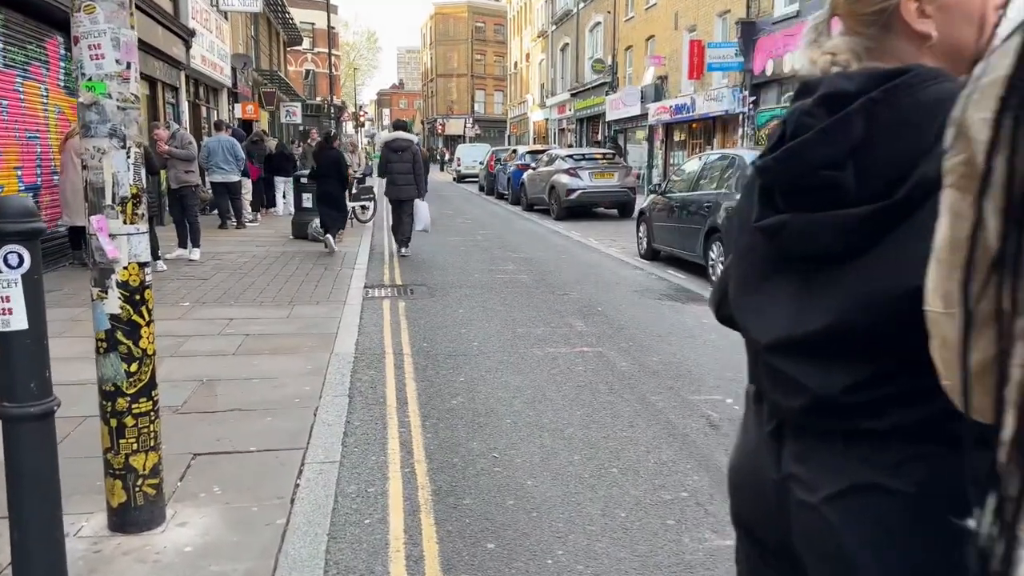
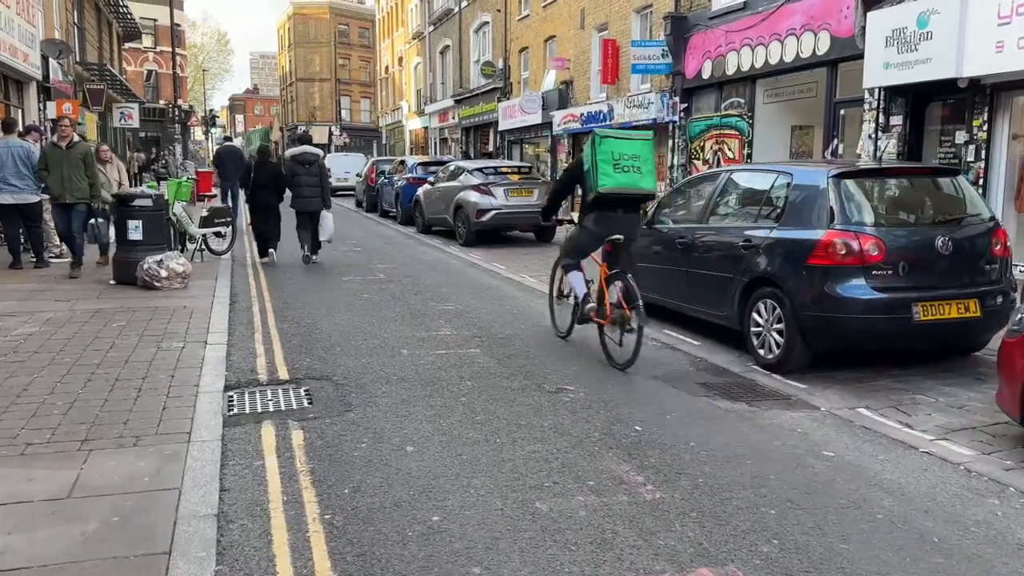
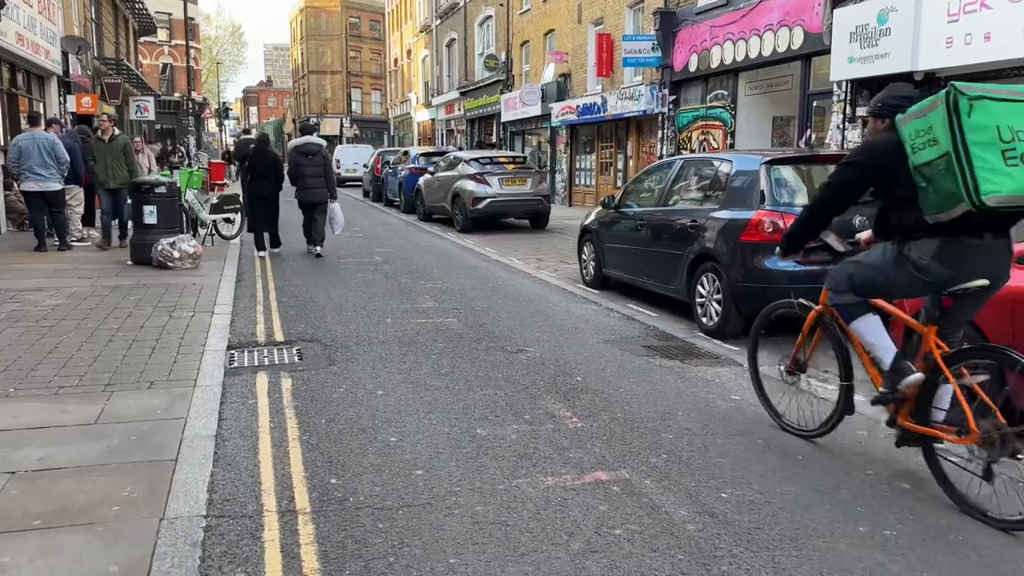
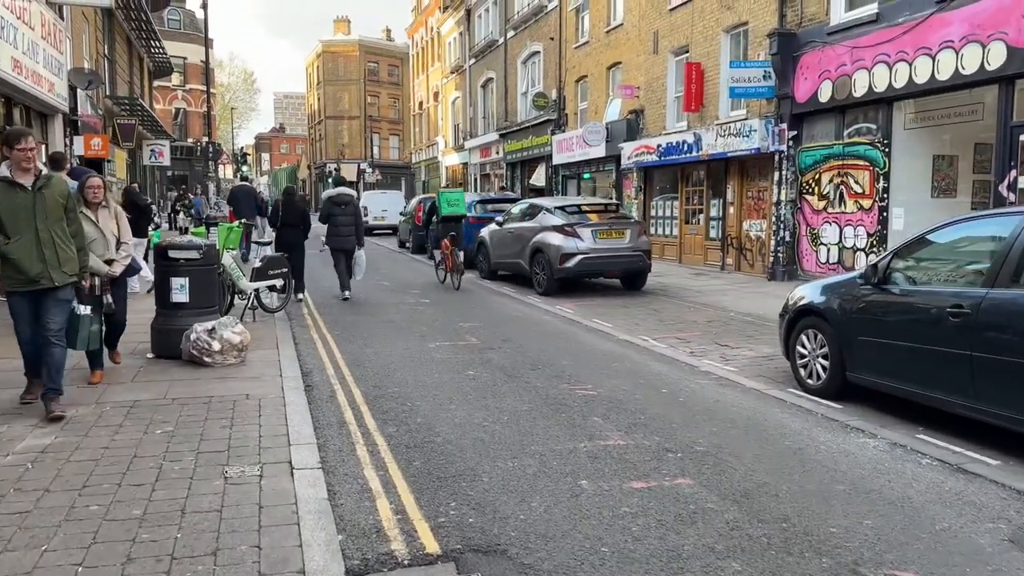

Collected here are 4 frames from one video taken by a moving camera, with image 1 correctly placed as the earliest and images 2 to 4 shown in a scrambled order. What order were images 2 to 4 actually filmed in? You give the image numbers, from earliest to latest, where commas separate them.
3, 2, 4
